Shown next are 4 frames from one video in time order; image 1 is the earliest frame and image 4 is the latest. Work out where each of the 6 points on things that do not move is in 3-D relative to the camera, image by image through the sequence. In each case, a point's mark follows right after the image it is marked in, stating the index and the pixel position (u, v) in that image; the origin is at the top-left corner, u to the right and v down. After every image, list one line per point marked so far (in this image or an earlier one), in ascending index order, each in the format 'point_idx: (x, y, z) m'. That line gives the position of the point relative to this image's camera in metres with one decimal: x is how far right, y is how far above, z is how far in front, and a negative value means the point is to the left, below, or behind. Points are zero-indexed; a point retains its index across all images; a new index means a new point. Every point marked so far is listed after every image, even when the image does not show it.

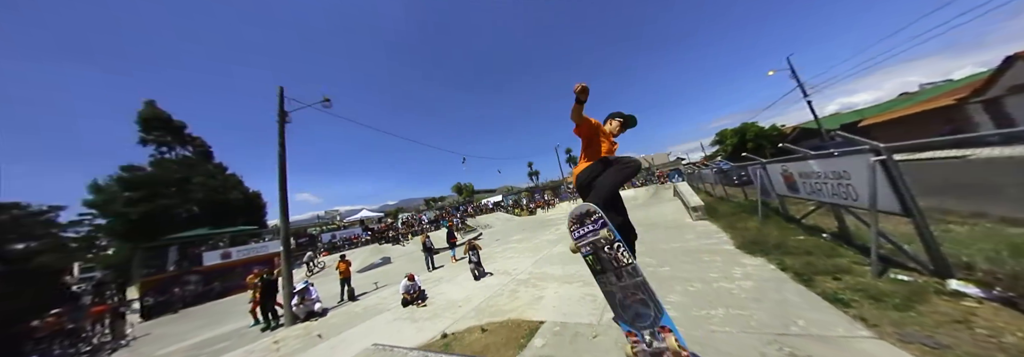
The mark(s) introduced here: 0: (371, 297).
0: (-4.4, -3.6, +7.5) m
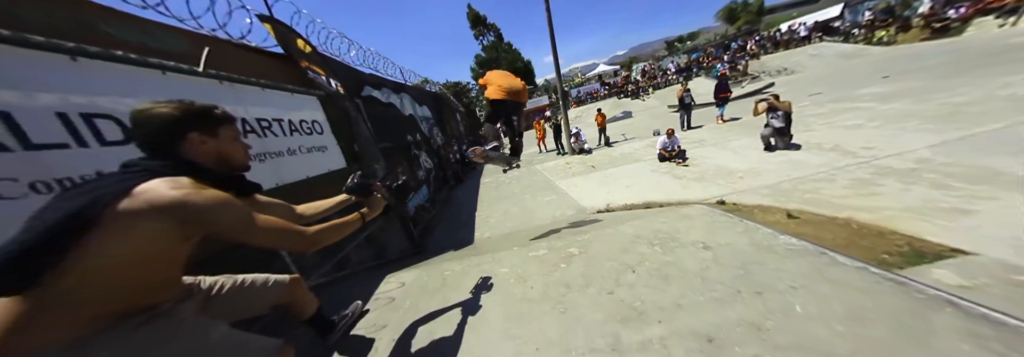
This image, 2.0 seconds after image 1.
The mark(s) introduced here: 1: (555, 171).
0: (+3.8, +1.1, +8.1) m
1: (+1.4, +0.2, +7.7) m
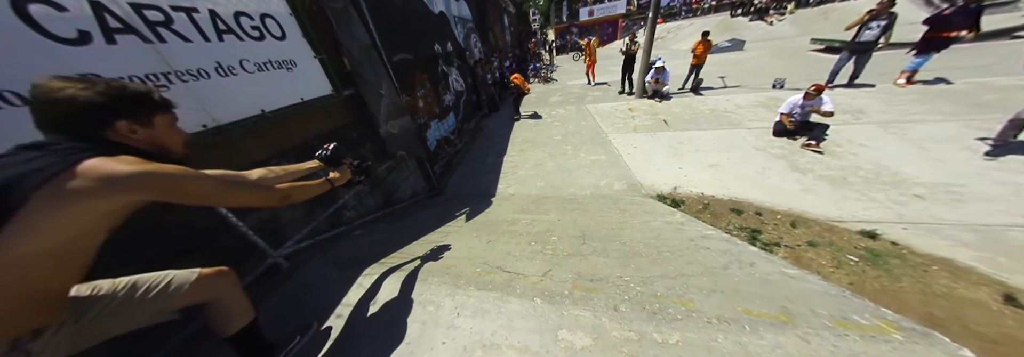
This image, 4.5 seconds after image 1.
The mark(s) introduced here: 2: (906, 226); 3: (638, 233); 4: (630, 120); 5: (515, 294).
0: (+5.1, +2.0, +5.9) m
1: (+2.5, +1.5, +6.1) m
2: (+4.1, -0.5, +2.5) m
3: (+1.2, -0.5, +2.2) m
4: (+2.8, +1.4, +5.8) m
5: (0.0, -0.7, +1.5) m
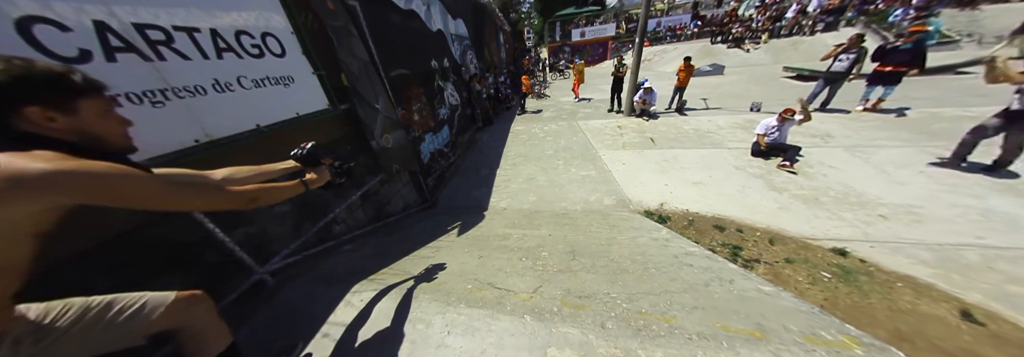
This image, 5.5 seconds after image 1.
0: (+4.9, +1.6, +6.2) m
1: (+2.3, +1.2, +6.3) m
2: (+4.0, -0.7, +2.6) m
3: (+1.1, -0.7, +2.3) m
4: (+2.6, +1.0, +6.0) m
5: (0.0, -0.8, +1.5) m
